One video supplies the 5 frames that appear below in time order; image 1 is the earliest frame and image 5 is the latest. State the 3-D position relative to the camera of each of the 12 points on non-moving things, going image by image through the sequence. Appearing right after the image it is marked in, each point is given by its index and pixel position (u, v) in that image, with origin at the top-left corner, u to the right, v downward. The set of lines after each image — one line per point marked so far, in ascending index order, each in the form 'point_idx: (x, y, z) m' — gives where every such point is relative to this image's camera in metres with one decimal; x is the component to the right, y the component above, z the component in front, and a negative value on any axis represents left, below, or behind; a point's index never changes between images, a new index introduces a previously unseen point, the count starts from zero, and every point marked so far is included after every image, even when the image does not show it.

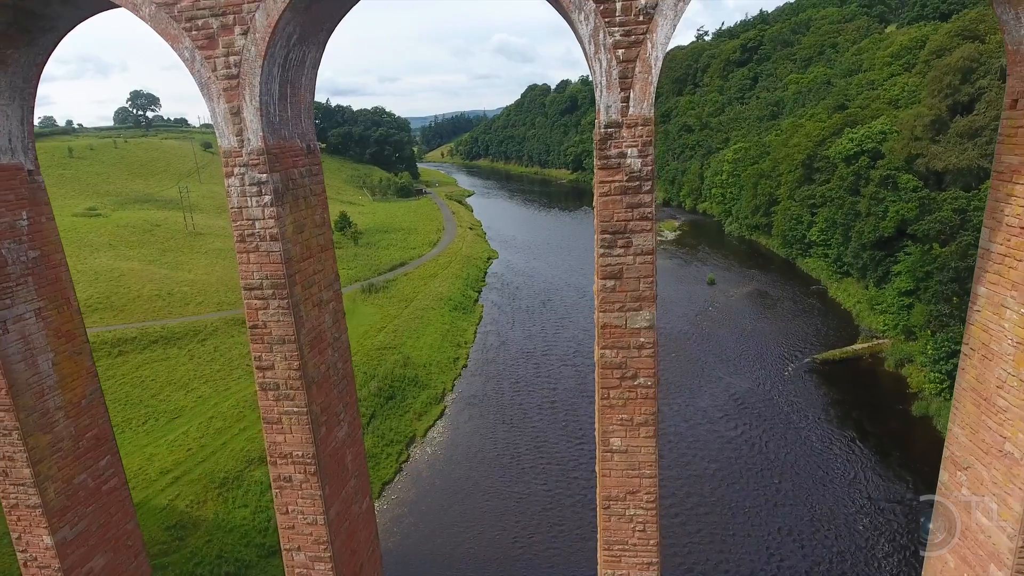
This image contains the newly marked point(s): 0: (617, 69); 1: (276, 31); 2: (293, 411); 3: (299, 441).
0: (+0.7, +1.5, +3.8) m
1: (-1.8, +1.9, +4.2) m
2: (-1.9, -1.1, +4.9) m
3: (-1.9, -1.4, +5.0) m
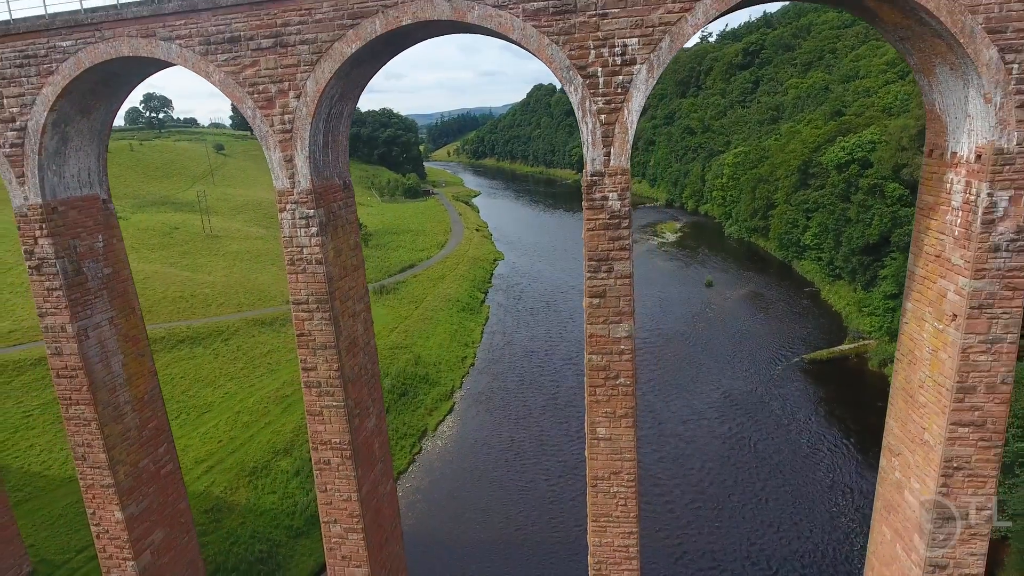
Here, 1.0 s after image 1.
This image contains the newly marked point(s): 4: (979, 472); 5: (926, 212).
0: (+0.7, +1.3, +4.7) m
1: (-1.7, +1.8, +5.1) m
2: (-1.9, -1.2, +5.9) m
3: (-1.9, -1.5, +6.0) m
4: (+4.1, -1.6, +5.0) m
5: (+3.8, +0.7, +5.2) m
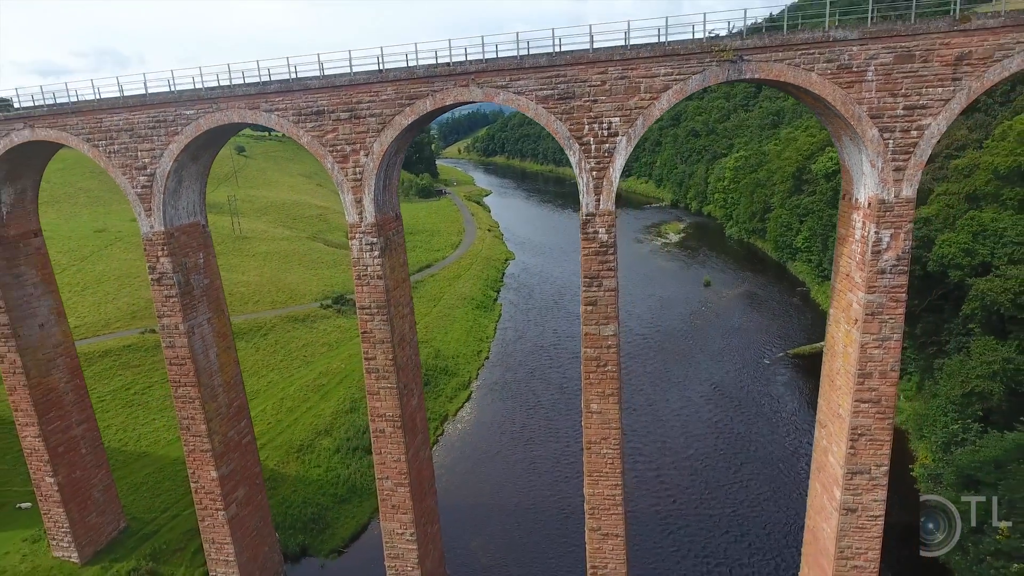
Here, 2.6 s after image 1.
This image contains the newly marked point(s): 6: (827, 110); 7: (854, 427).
0: (+0.9, +1.2, +6.4) m
1: (-1.5, +1.6, +6.9) m
2: (-1.7, -1.3, +7.6) m
3: (-1.7, -1.6, +7.7) m
4: (+4.3, -1.8, +6.6) m
5: (+4.0, +0.6, +6.8) m
6: (+3.3, +1.9, +6.0) m
7: (+4.0, -1.6, +6.6) m
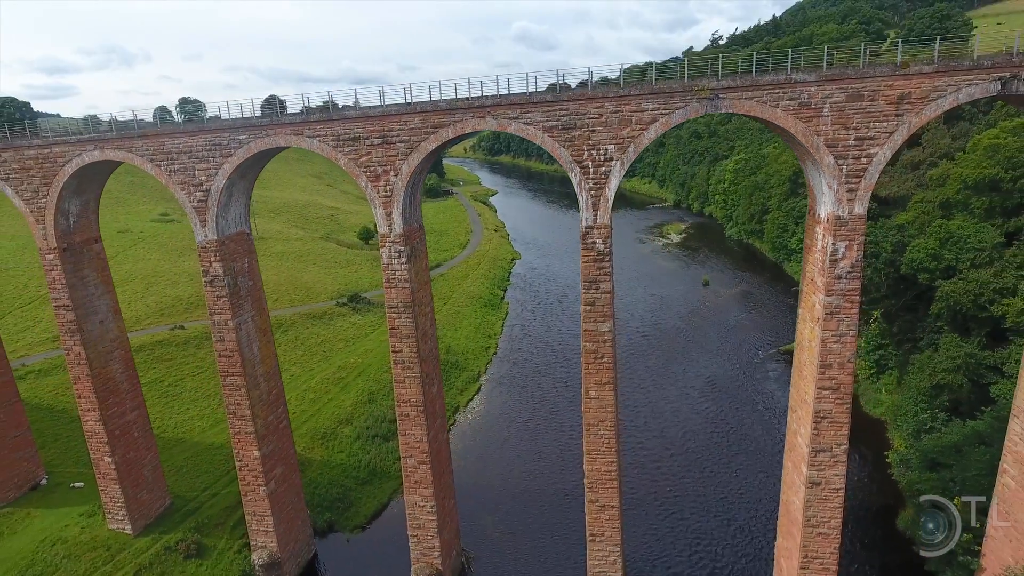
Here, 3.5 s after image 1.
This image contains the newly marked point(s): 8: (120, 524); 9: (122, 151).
0: (+1.1, +1.2, +7.5) m
1: (-1.4, +1.6, +7.9) m
2: (-1.6, -1.4, +8.7) m
3: (-1.5, -1.6, +8.8) m
4: (+4.4, -1.8, +7.7) m
5: (+4.1, +0.5, +7.9) m
6: (+3.5, +1.9, +7.0) m
7: (+4.2, -1.7, +7.7) m
8: (-7.7, -4.6, +11.1) m
9: (-6.1, +2.2, +8.9) m
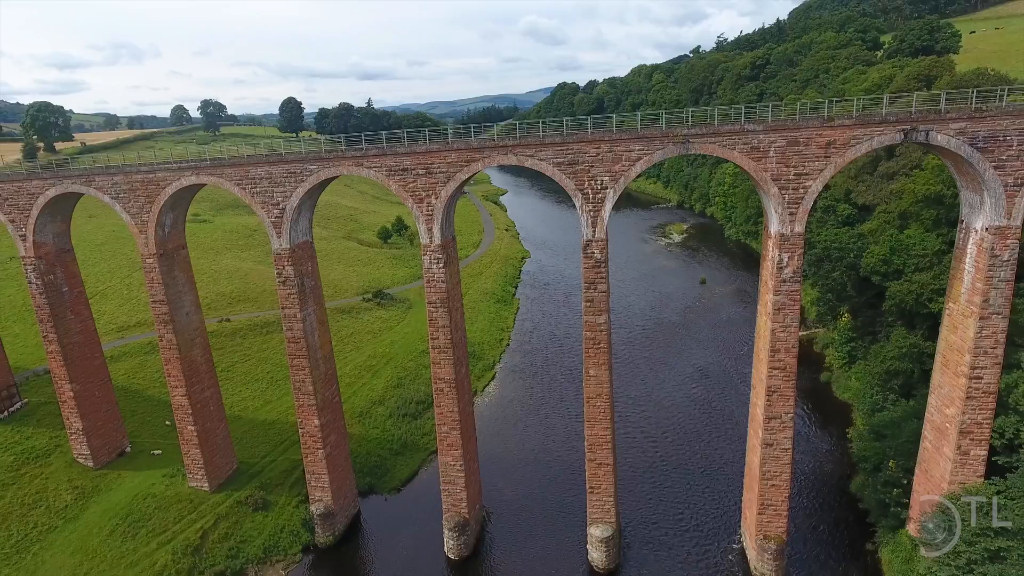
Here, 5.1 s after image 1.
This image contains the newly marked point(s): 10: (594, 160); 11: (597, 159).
0: (+1.3, +1.2, +9.5) m
1: (-1.1, +1.6, +10.0) m
2: (-1.3, -1.3, +10.8) m
3: (-1.2, -1.6, +10.9) m
4: (+4.7, -1.8, +9.7) m
5: (+4.4, +0.5, +9.9) m
6: (+3.7, +1.8, +9.0) m
7: (+4.4, -1.7, +9.7) m
8: (-7.4, -4.6, +13.3) m
9: (-5.8, +2.2, +11.0) m
10: (+1.4, +2.1, +9.3) m
11: (+1.4, +2.1, +9.3) m
